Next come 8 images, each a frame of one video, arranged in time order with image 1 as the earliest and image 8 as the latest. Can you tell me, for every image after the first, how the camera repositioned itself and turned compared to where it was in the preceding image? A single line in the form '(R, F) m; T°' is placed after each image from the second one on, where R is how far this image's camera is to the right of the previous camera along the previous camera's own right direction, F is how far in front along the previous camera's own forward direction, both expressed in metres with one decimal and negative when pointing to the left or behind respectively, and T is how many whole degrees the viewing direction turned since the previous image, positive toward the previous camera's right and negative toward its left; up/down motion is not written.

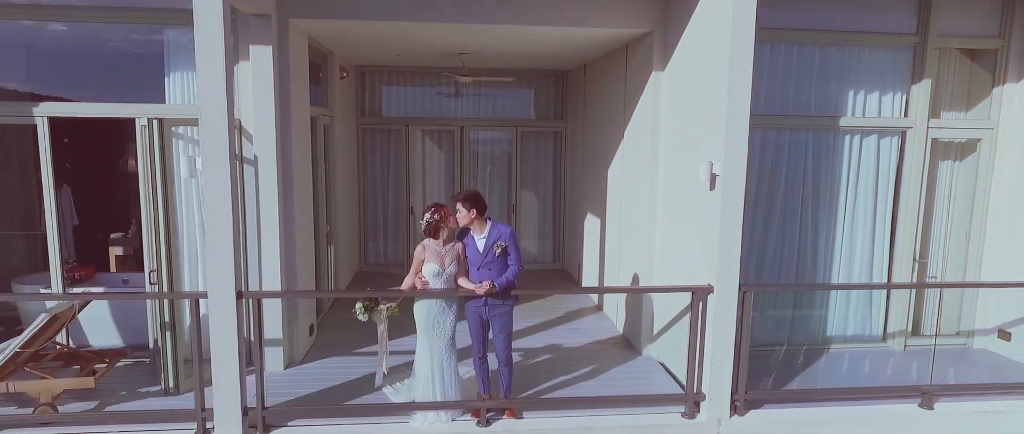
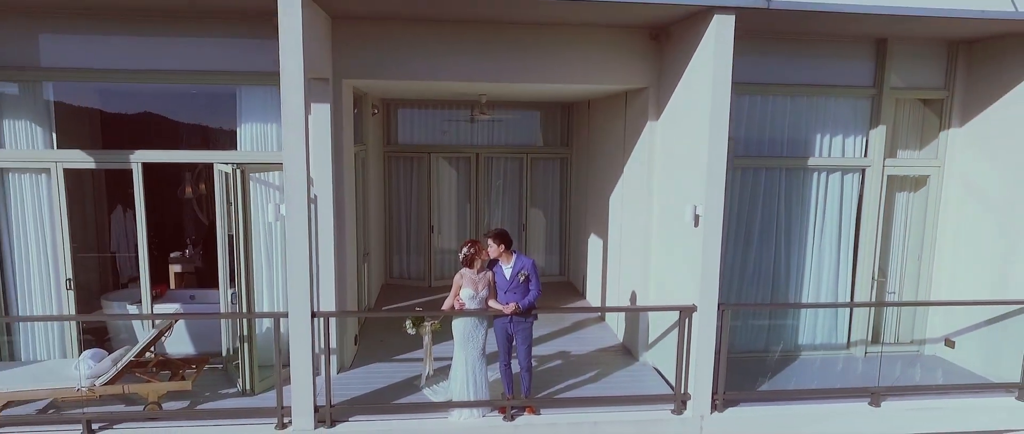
(-0.1, -0.7) m; 0°
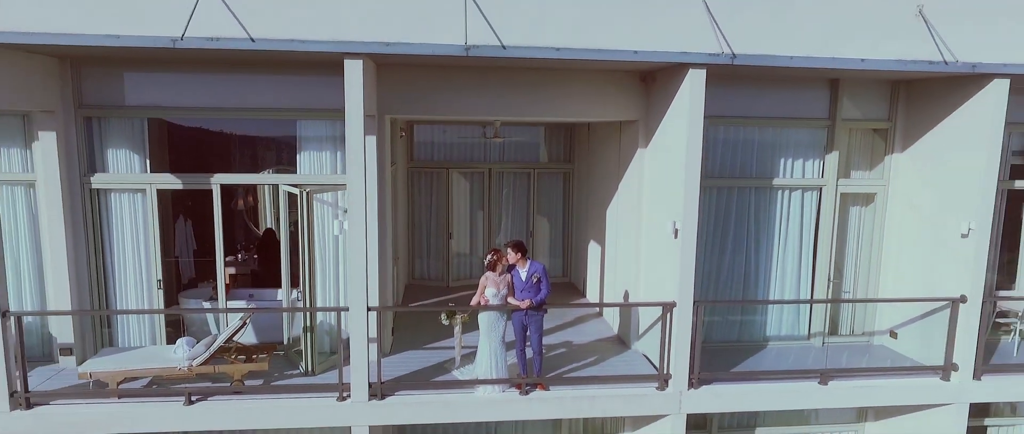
(-0.1, -0.9) m; 0°
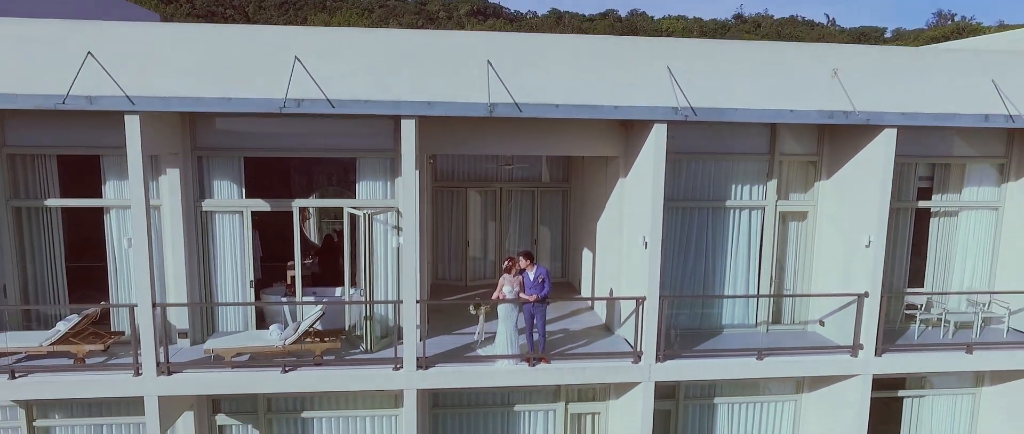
(-0.1, -1.5) m; 0°
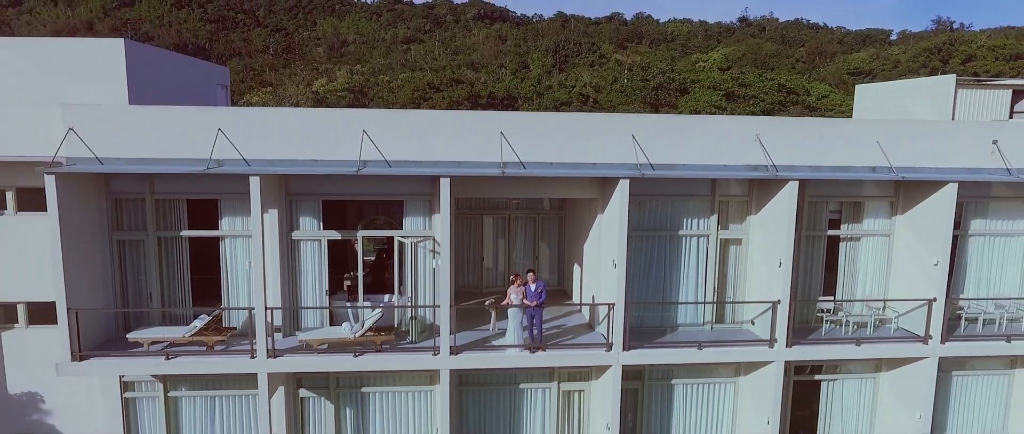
(0.0, -2.4) m; -1°
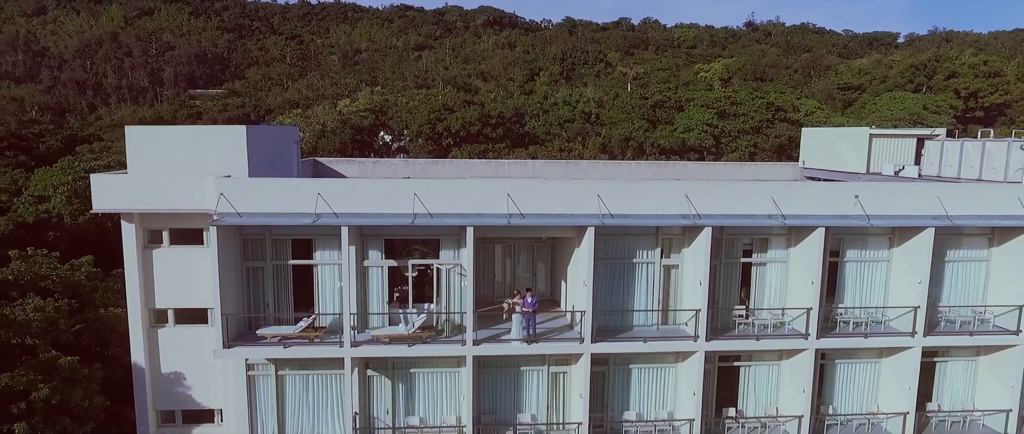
(+0.1, -3.9) m; -1°
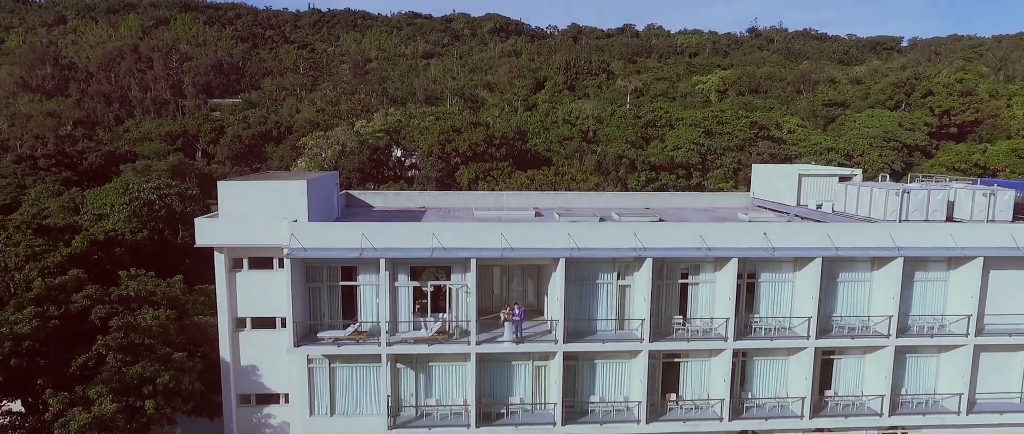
(+0.4, -4.4) m; -1°
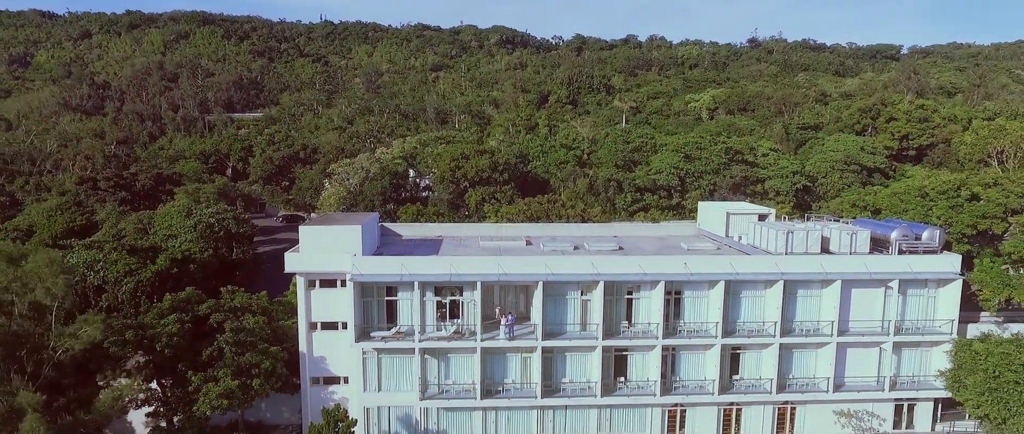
(+0.5, -7.2) m; -1°
